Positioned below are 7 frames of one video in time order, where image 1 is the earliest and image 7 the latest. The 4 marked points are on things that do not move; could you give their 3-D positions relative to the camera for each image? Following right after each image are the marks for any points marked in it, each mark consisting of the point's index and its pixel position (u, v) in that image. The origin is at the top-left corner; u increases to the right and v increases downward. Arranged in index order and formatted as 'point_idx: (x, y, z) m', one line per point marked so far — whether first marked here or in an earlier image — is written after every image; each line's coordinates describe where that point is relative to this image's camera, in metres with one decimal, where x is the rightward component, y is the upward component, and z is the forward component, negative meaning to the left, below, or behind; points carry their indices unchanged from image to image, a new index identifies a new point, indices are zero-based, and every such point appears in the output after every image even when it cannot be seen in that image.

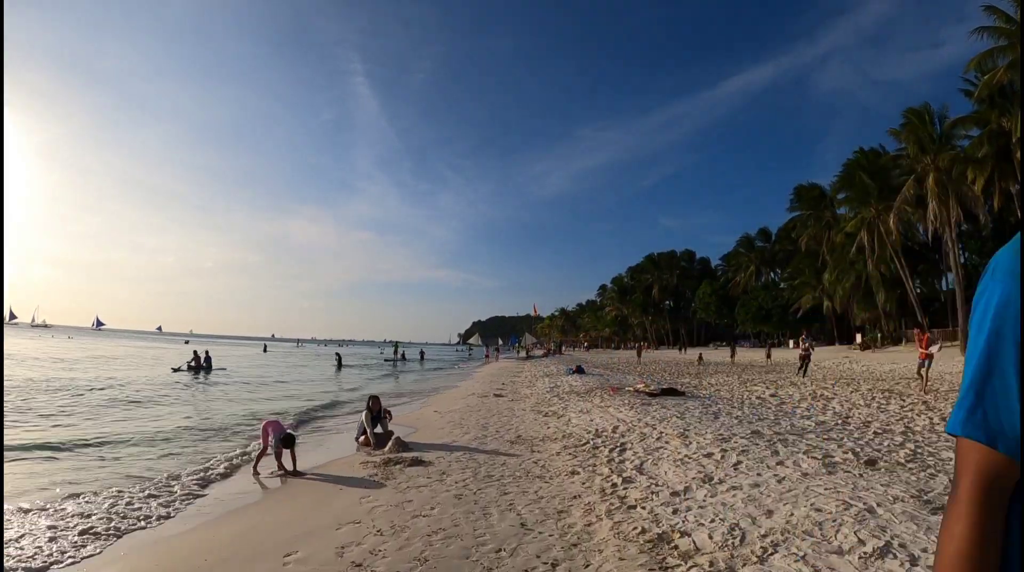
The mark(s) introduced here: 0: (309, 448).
0: (-4.4, -3.4, +12.0) m
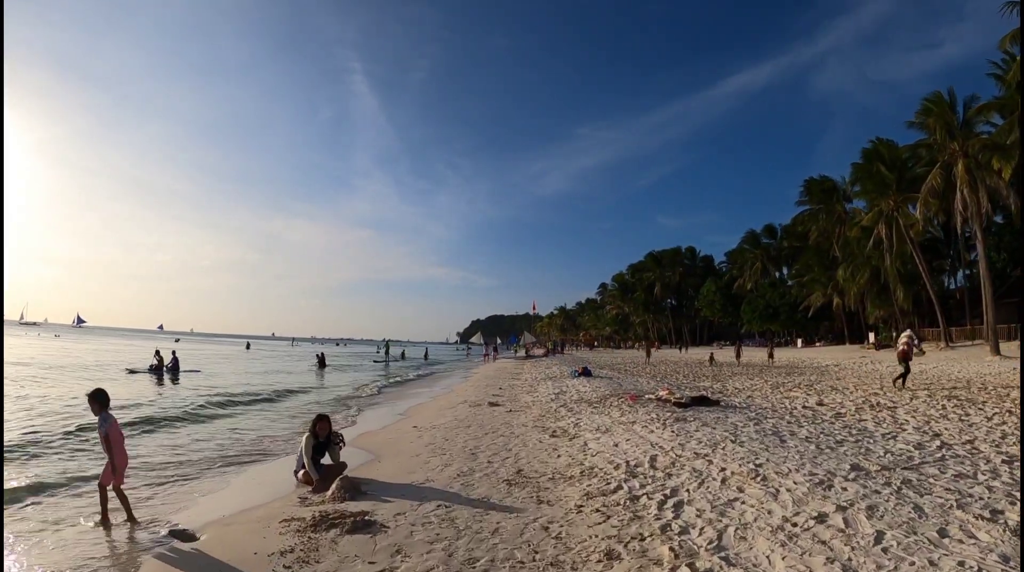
0: (-4.4, -3.1, +8.9) m
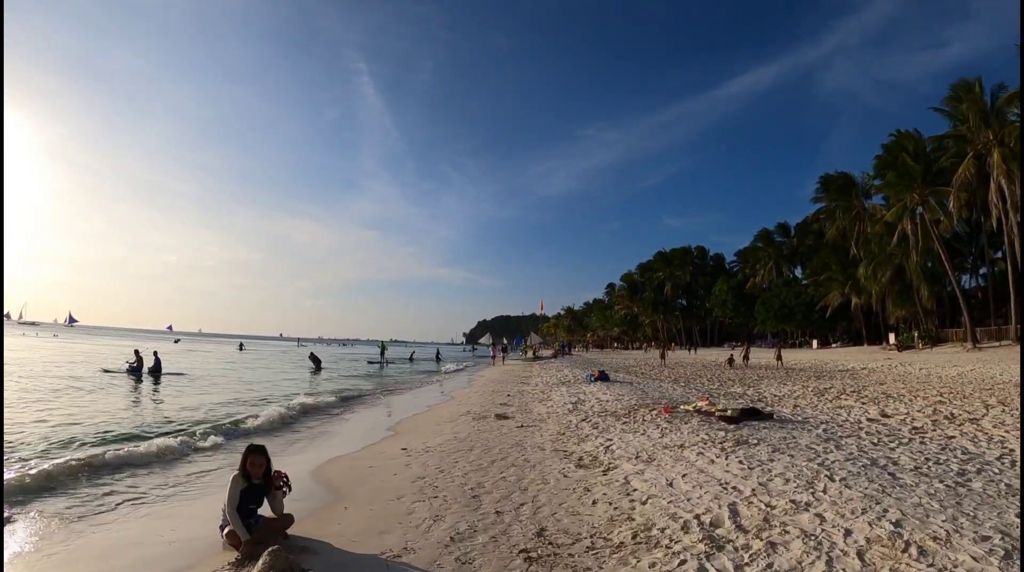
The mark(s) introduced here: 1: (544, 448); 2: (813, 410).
0: (-4.2, -2.8, +6.6) m
1: (+0.5, -2.6, +9.0) m
2: (+7.8, -3.2, +14.7) m
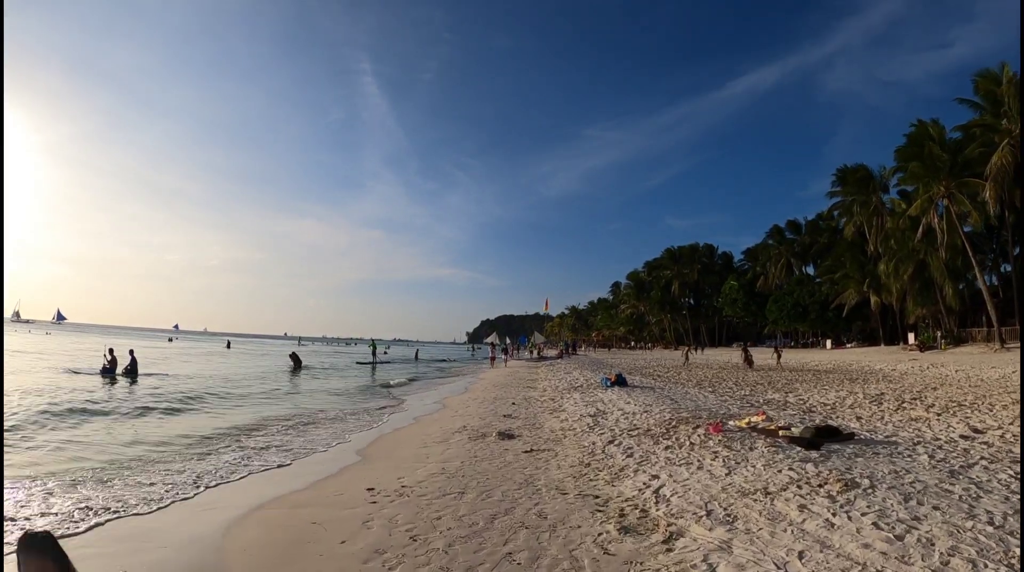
0: (-4.1, -2.6, +4.0) m
1: (+0.6, -2.3, +6.4) m
2: (+8.0, -3.0, +12.1) m
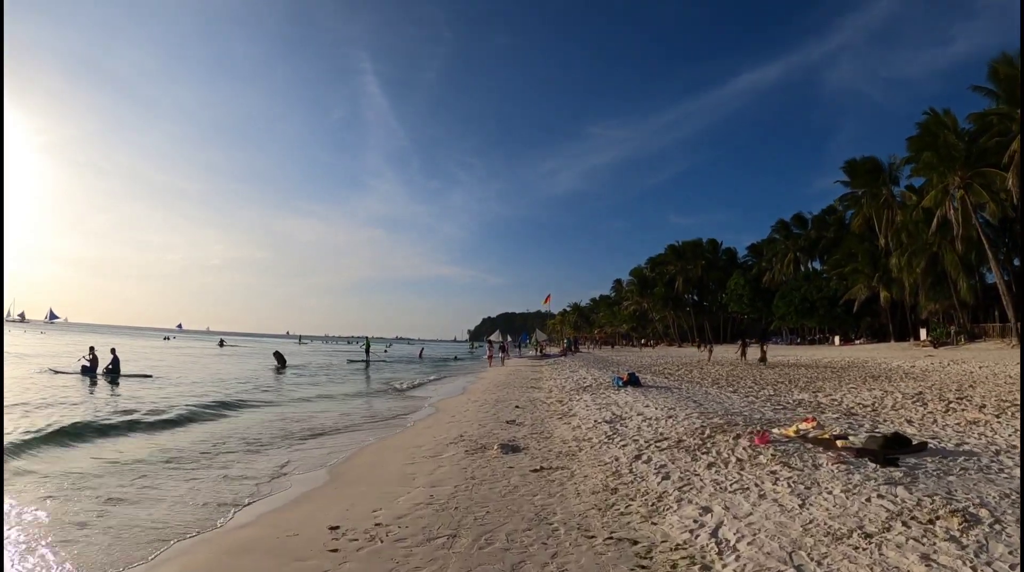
0: (-4.1, -2.4, +2.4) m
1: (+0.7, -2.0, +4.8) m
2: (+8.0, -2.7, +10.5) m
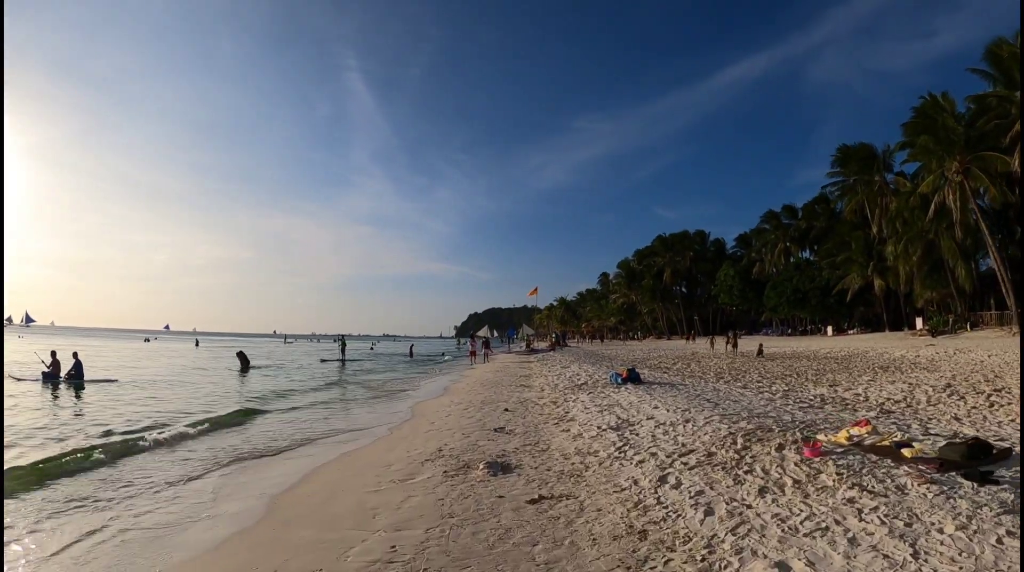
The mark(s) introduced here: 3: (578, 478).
0: (-4.1, -2.2, +0.7) m
1: (+0.6, -1.8, +3.2) m
2: (+7.9, -2.3, +9.0) m
3: (+0.7, -2.1, +6.0) m
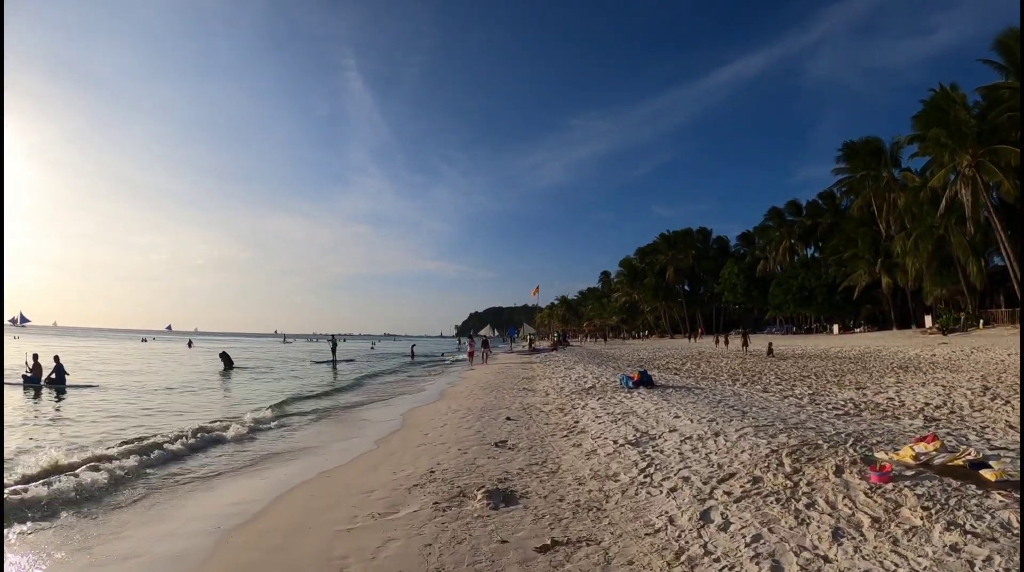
0: (-4.0, -2.2, -0.4) m
1: (+0.7, -1.7, +2.0) m
2: (+7.9, -2.2, +7.8) m
3: (+0.8, -2.0, +4.9) m
